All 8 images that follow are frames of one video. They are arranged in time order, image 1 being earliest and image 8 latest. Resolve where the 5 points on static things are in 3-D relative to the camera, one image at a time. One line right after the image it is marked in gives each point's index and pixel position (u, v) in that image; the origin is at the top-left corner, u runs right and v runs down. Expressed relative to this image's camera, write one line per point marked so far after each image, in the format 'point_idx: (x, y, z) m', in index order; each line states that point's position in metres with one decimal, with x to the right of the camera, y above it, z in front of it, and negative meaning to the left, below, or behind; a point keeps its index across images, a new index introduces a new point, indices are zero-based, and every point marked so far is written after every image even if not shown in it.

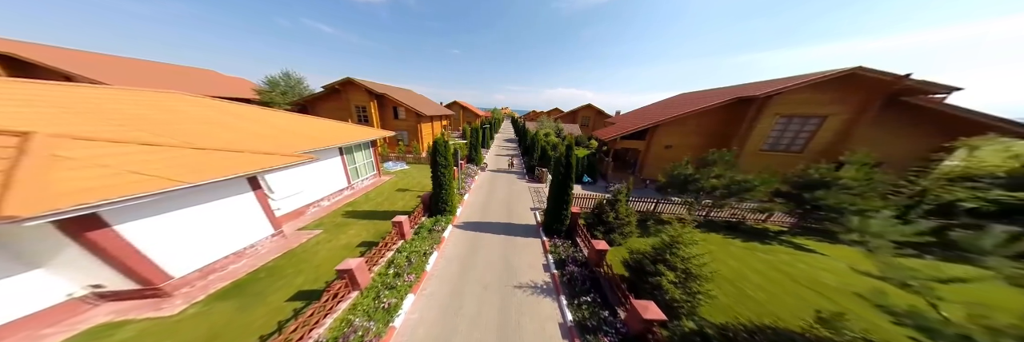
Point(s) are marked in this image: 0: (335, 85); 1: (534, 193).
0: (-17.1, +8.1, +16.7) m
1: (+1.9, -2.0, +15.2) m
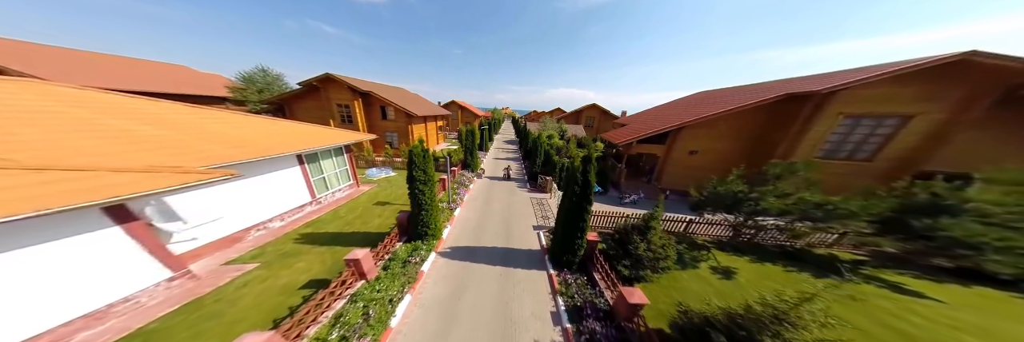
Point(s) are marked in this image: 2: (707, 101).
0: (-17.0, +7.5, +14.8) m
1: (+1.9, -2.6, +13.1) m
2: (+20.8, +7.2, +18.7) m
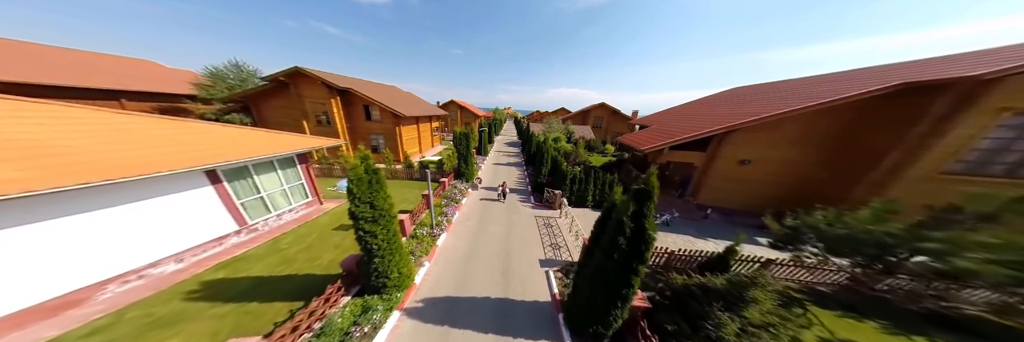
0: (-16.9, +6.8, +12.6) m
1: (+1.9, -3.4, +10.5) m
2: (+21.0, +6.4, +15.8) m
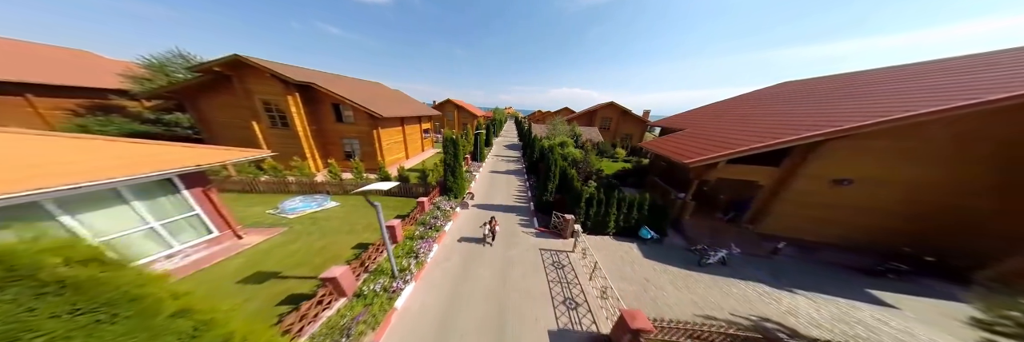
0: (-17.0, +5.9, +9.9) m
1: (+1.8, -4.3, +7.6) m
2: (+20.9, +5.4, +12.8) m
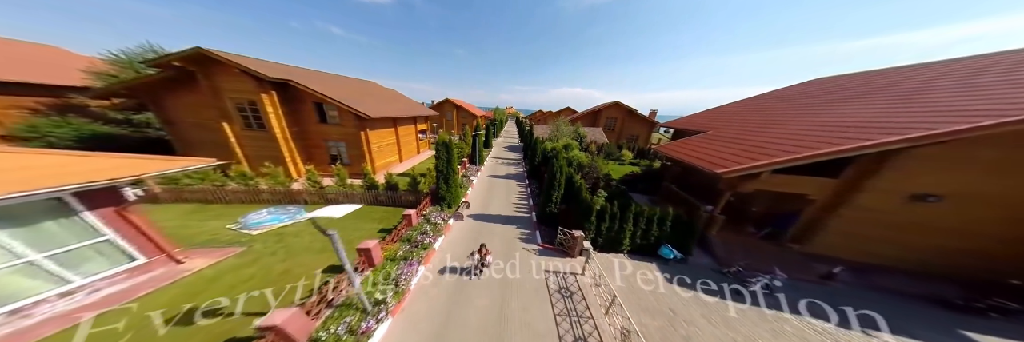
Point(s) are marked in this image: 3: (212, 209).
0: (-17.0, +5.6, +8.8) m
1: (+1.7, -4.7, +6.3) m
2: (+20.9, +4.9, +11.4) m
3: (-14.6, -1.8, +8.4) m
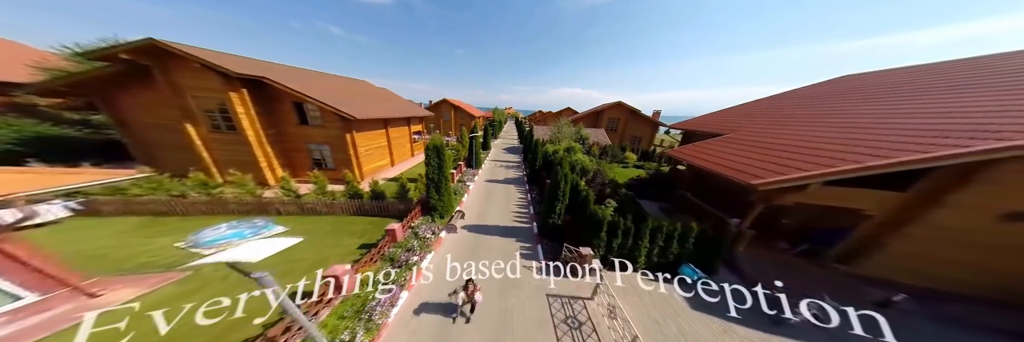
0: (-17.1, +5.2, +7.7) m
1: (+1.7, -5.0, +5.2) m
2: (+20.8, +4.6, +10.4) m
3: (-14.7, -2.2, +7.3) m
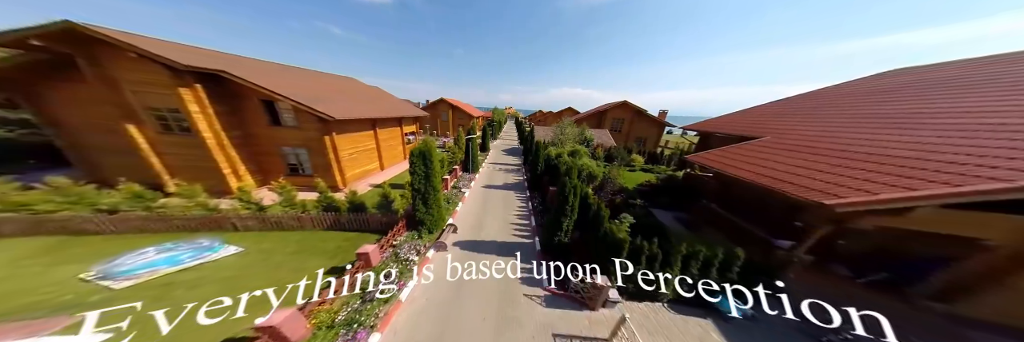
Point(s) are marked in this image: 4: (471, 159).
0: (-17.2, +4.8, +6.4) m
1: (+1.6, -5.4, +3.9) m
2: (+20.8, +4.2, +9.1) m
3: (-14.7, -2.6, +6.0) m
4: (-4.3, +1.3, +18.1) m
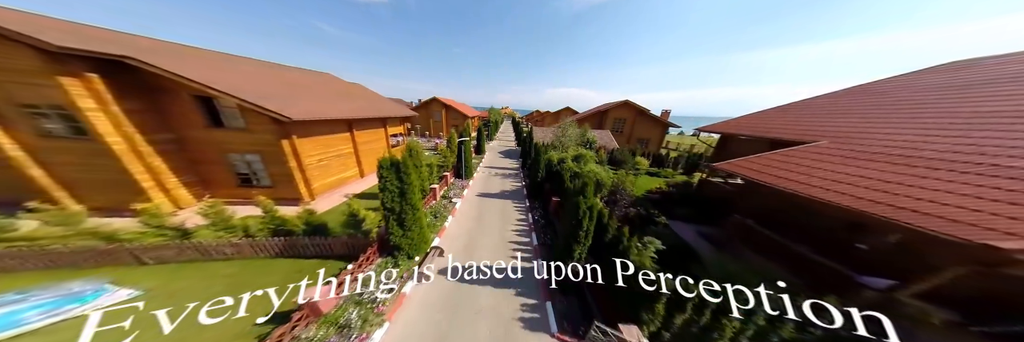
0: (-17.2, +4.2, +4.5) m
1: (+1.7, -5.9, +2.3) m
2: (+20.7, +3.9, +7.8) m
3: (-14.8, -3.2, +4.1) m
4: (-4.5, +0.8, +16.4) m
